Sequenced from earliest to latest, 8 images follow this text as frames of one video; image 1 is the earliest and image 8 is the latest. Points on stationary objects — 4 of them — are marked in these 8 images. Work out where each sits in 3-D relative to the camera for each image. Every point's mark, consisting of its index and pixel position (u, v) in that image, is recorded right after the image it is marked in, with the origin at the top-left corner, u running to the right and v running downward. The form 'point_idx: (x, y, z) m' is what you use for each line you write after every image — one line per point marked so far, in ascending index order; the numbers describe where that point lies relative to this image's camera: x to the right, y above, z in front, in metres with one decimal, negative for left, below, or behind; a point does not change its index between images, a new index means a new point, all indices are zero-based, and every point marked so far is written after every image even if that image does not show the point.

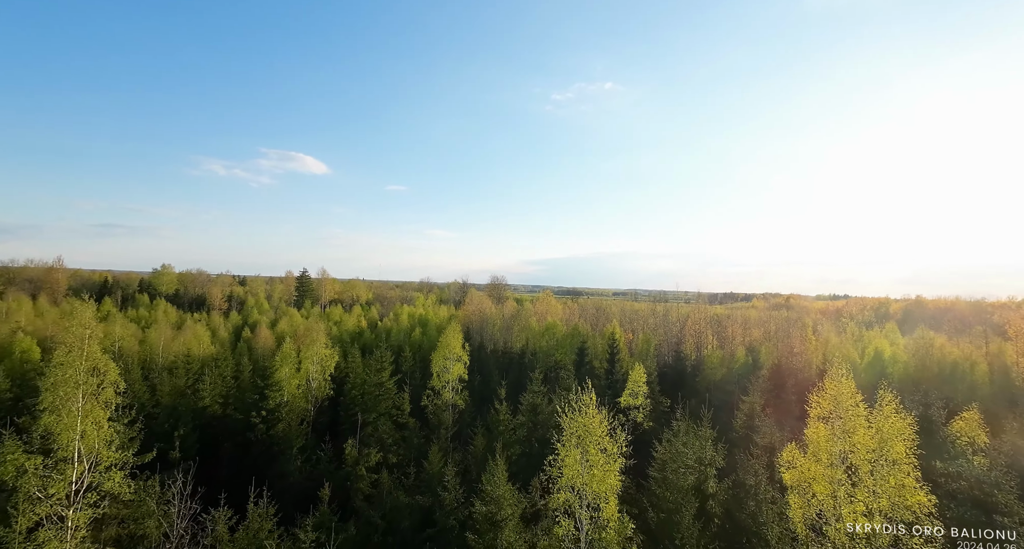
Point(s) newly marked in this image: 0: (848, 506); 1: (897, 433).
0: (+14.0, -9.6, +18.4) m
1: (+15.8, -6.7, +19.3) m
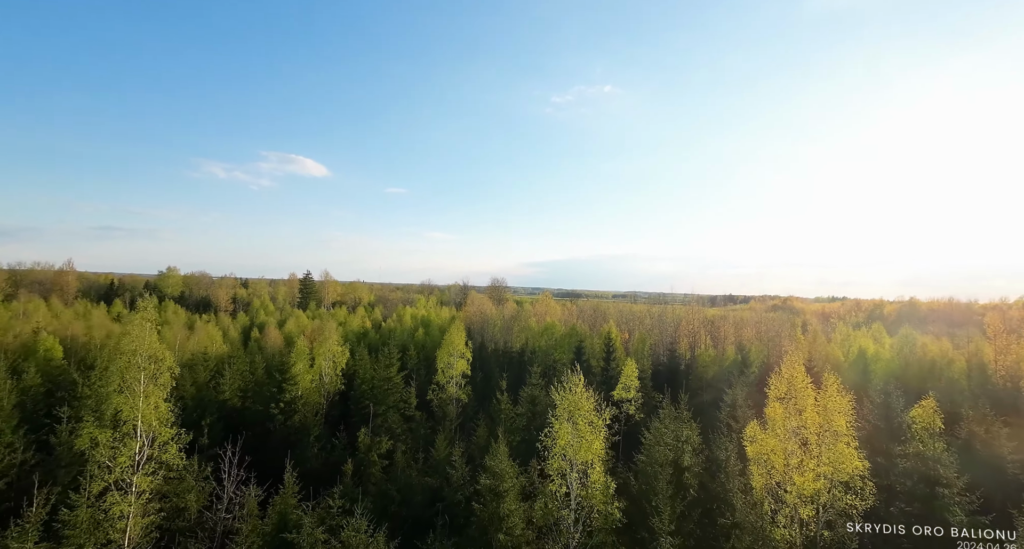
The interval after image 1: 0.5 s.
0: (+14.1, -9.7, +21.9) m
1: (+15.9, -6.7, +22.8) m
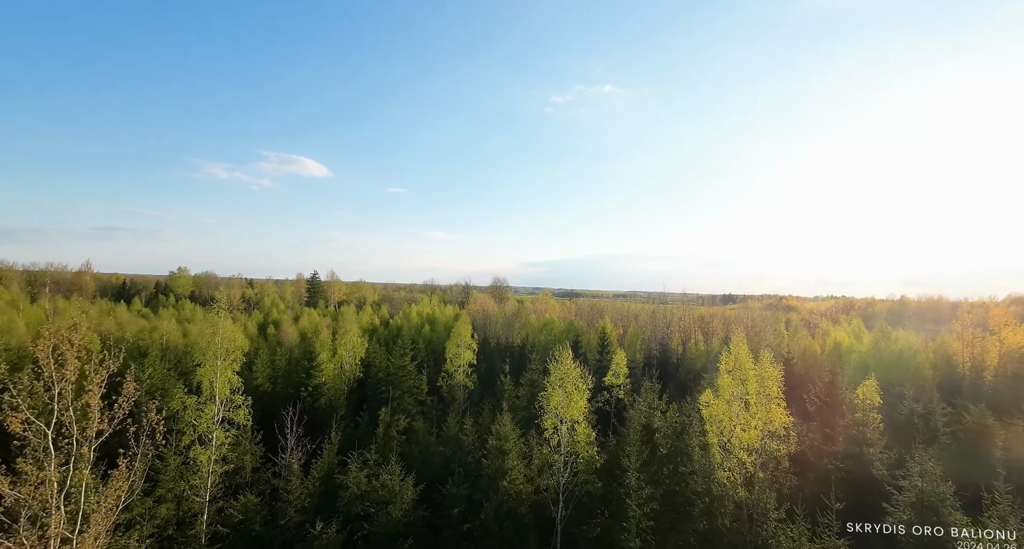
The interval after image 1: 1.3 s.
0: (+14.2, -9.5, +28.2) m
1: (+16.0, -6.6, +29.0) m
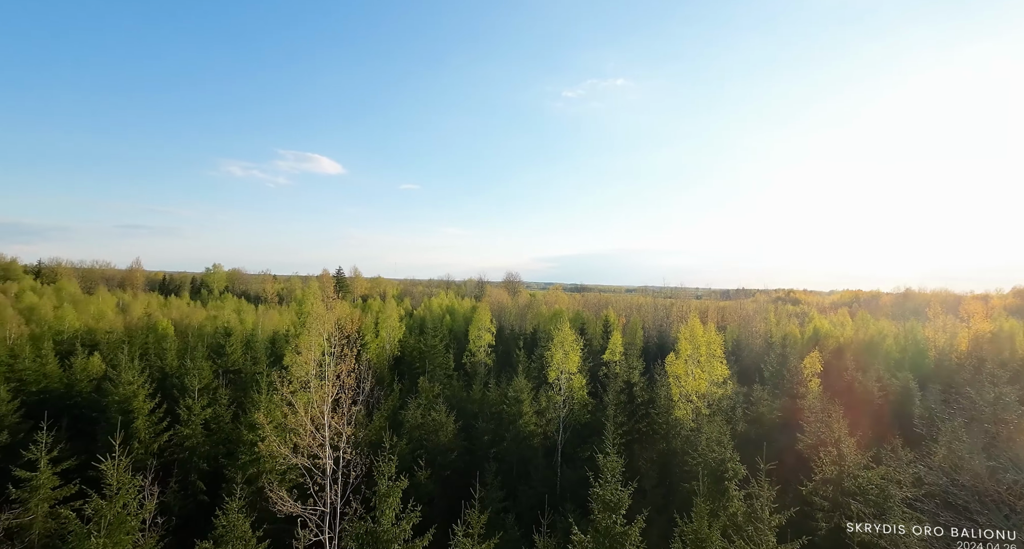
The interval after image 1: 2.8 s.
0: (+15.4, -8.9, +39.1) m
1: (+17.2, -5.9, +39.9) m
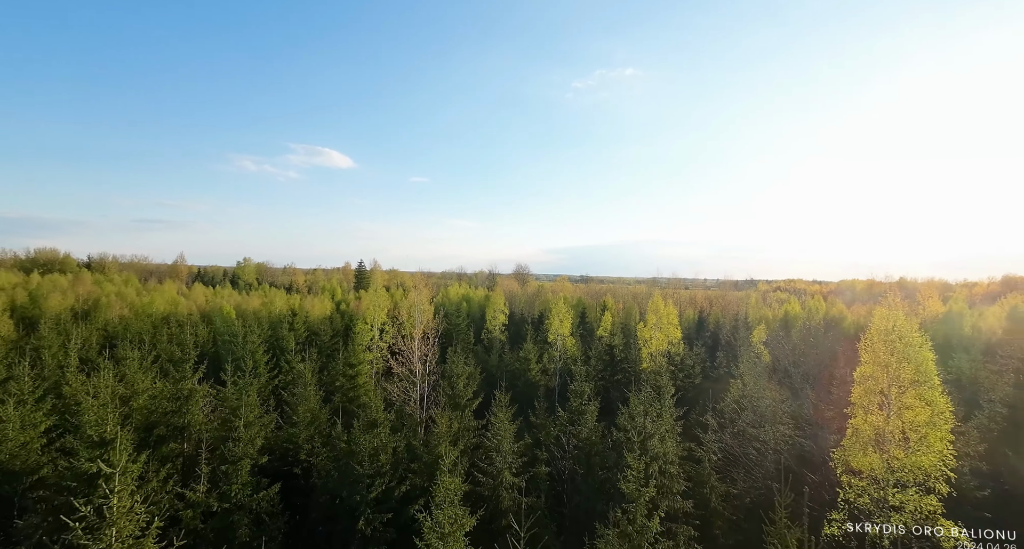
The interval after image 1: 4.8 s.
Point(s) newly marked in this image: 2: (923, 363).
0: (+16.6, -7.7, +53.5) m
1: (+18.4, -4.7, +54.2) m
2: (+16.9, -3.7, +19.4) m
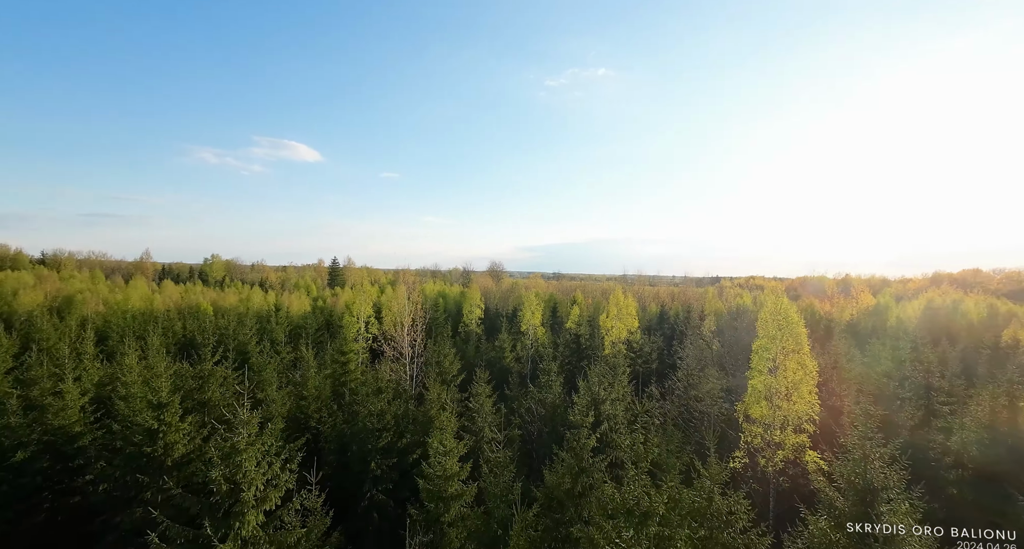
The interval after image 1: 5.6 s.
0: (+13.5, -7.2, +59.9) m
1: (+15.3, -4.3, +60.7) m
2: (+15.8, -3.4, +25.9) m
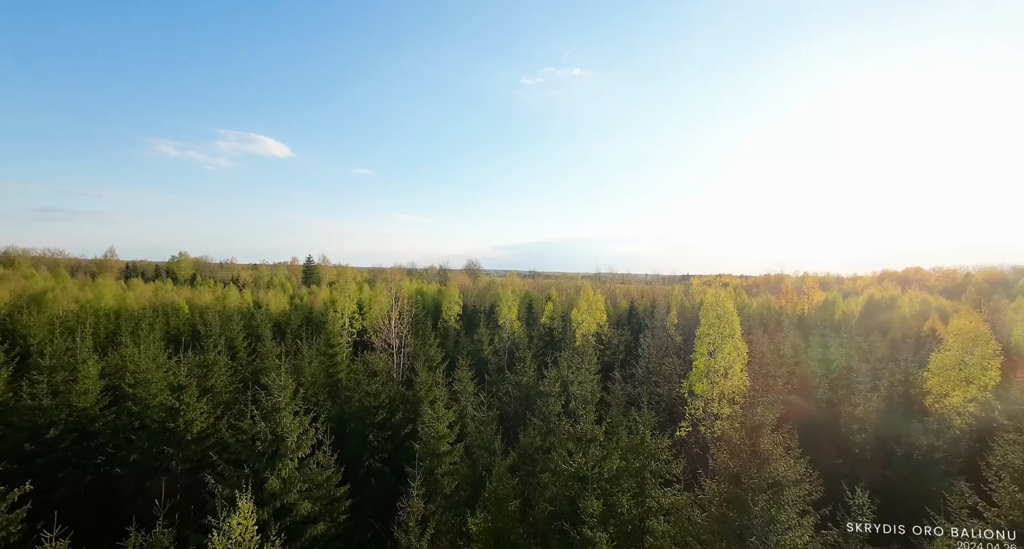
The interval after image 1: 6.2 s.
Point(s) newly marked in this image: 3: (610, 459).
0: (+10.3, -6.9, +64.6) m
1: (+12.0, -3.9, +65.5) m
2: (+14.4, -3.2, +30.7) m
3: (+3.2, -5.9, +15.1) m
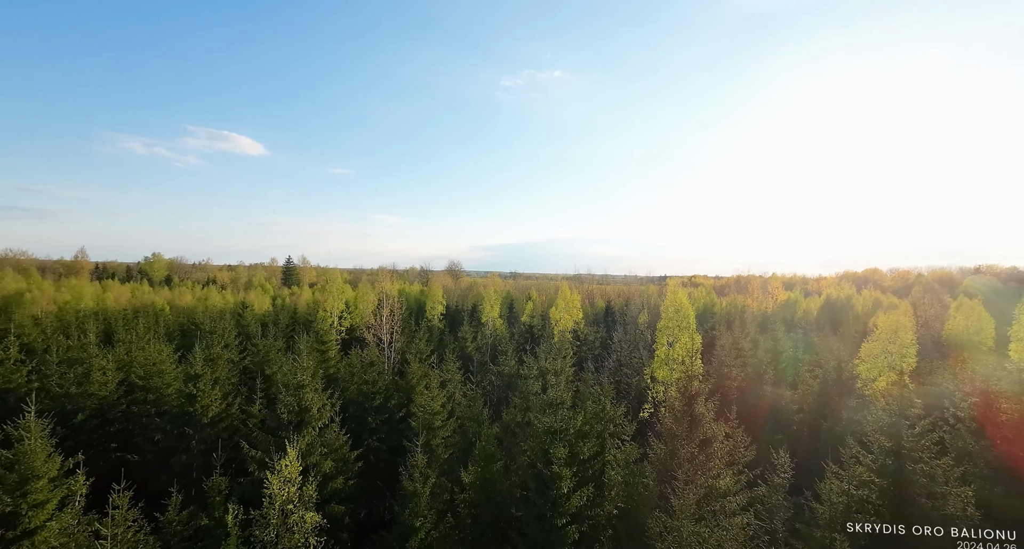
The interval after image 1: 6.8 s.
0: (+7.6, -7.0, +68.7) m
1: (+9.3, -4.0, +69.7) m
2: (+13.2, -3.2, +35.1) m
3: (+2.6, -5.9, +18.9) m
